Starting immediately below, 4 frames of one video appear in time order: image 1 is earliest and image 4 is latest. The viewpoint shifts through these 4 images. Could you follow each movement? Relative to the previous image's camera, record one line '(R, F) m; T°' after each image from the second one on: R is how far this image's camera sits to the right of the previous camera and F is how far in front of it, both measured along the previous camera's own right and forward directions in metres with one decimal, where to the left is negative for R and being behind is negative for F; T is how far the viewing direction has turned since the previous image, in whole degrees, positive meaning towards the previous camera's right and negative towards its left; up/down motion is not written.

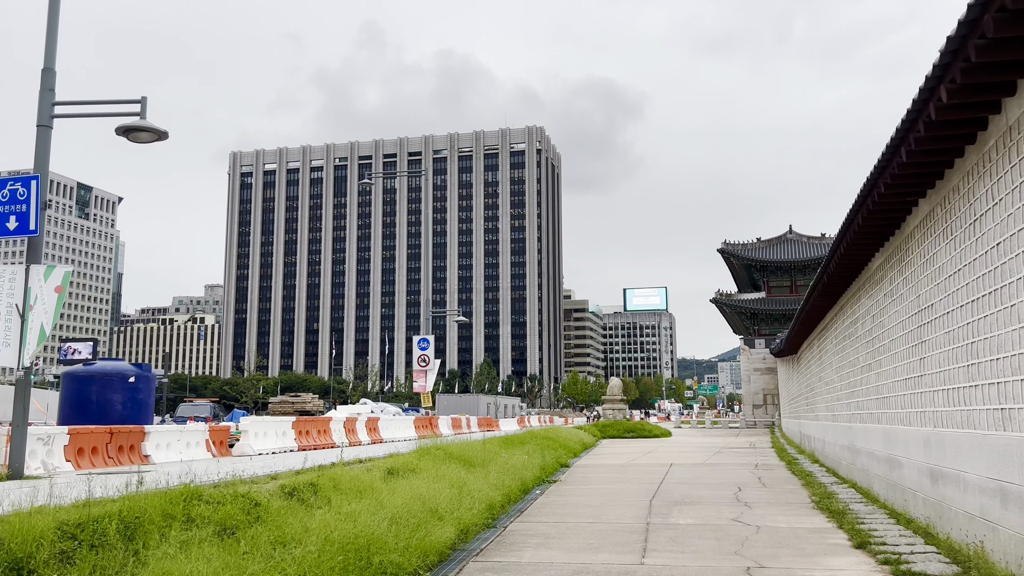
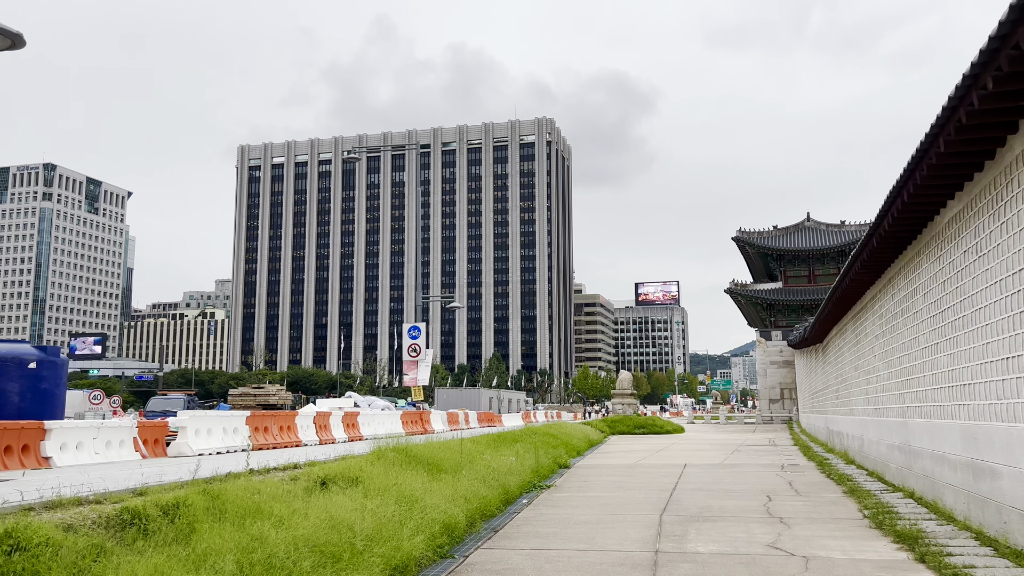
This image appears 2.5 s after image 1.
(+0.5, +2.7) m; -1°
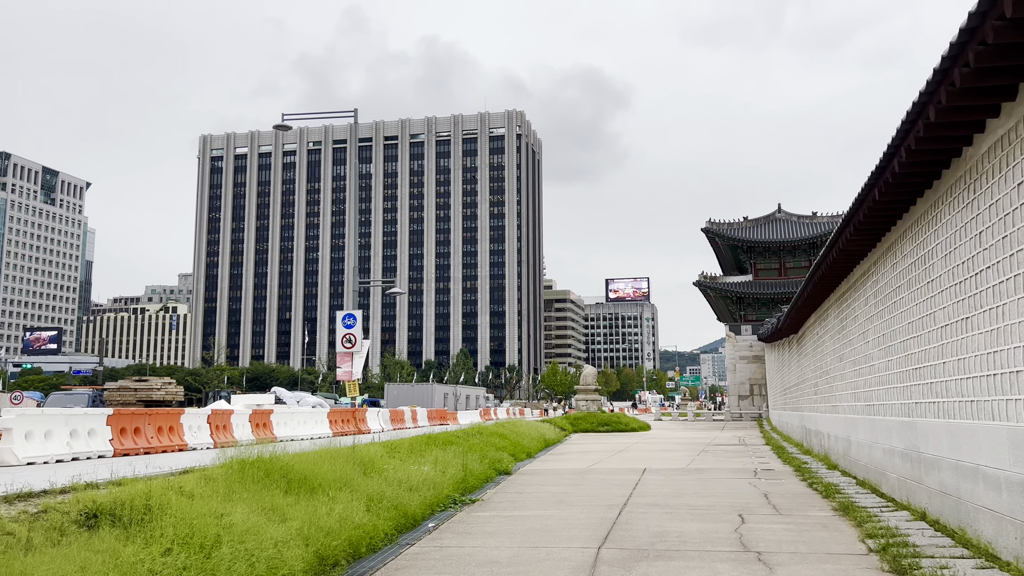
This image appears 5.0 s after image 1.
(+0.8, +2.8) m; +2°
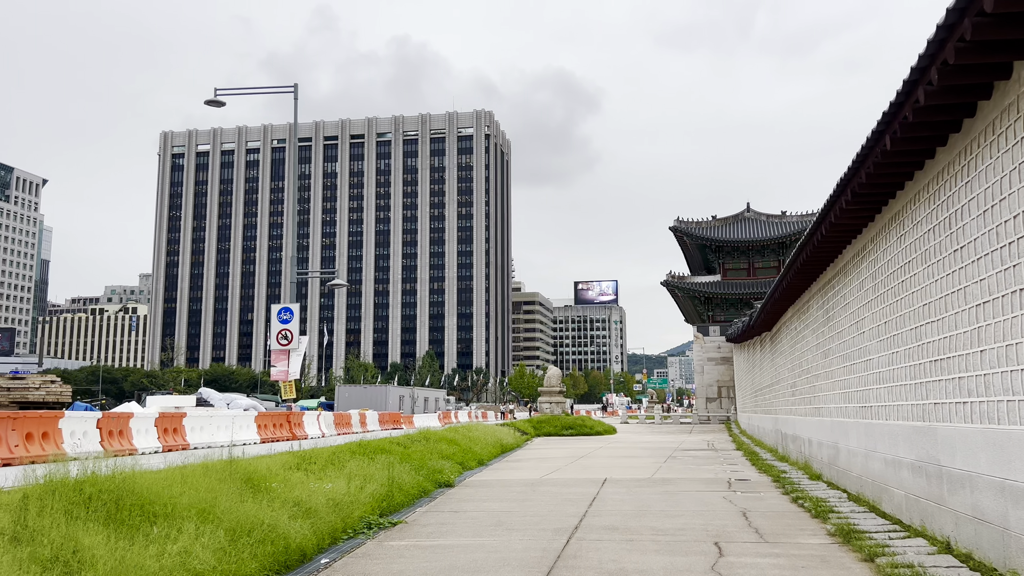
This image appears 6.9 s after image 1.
(+0.5, +2.1) m; +2°
